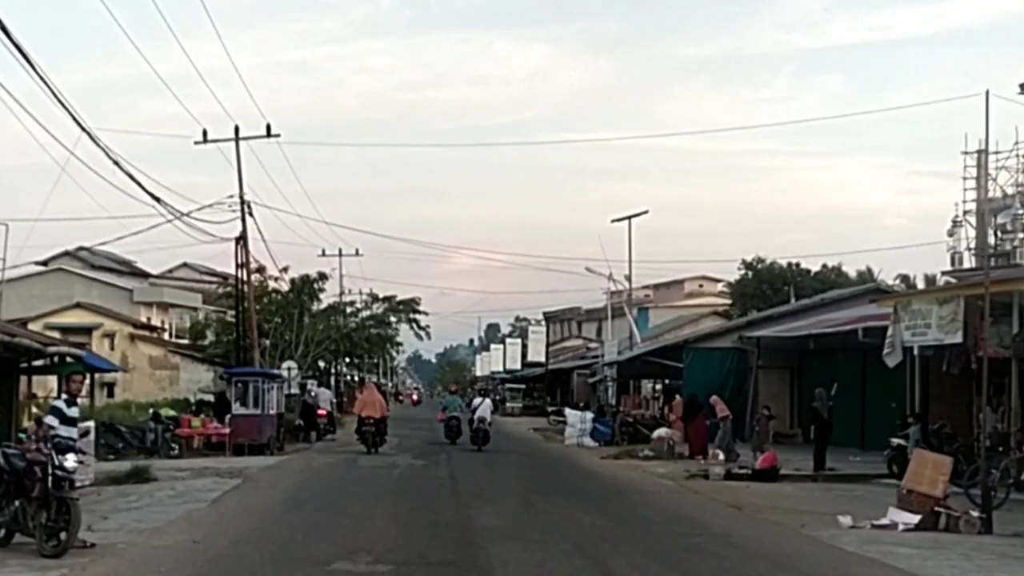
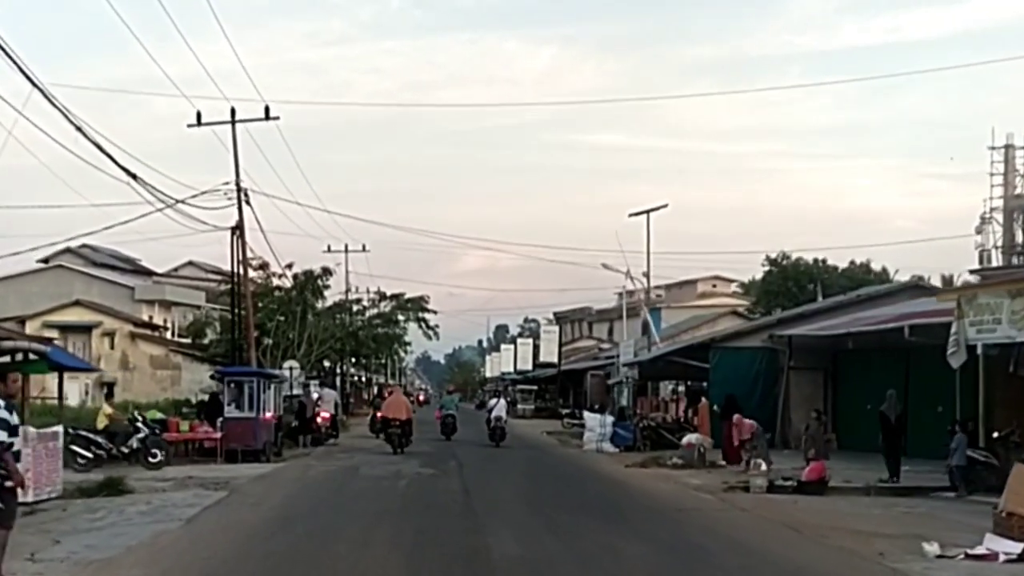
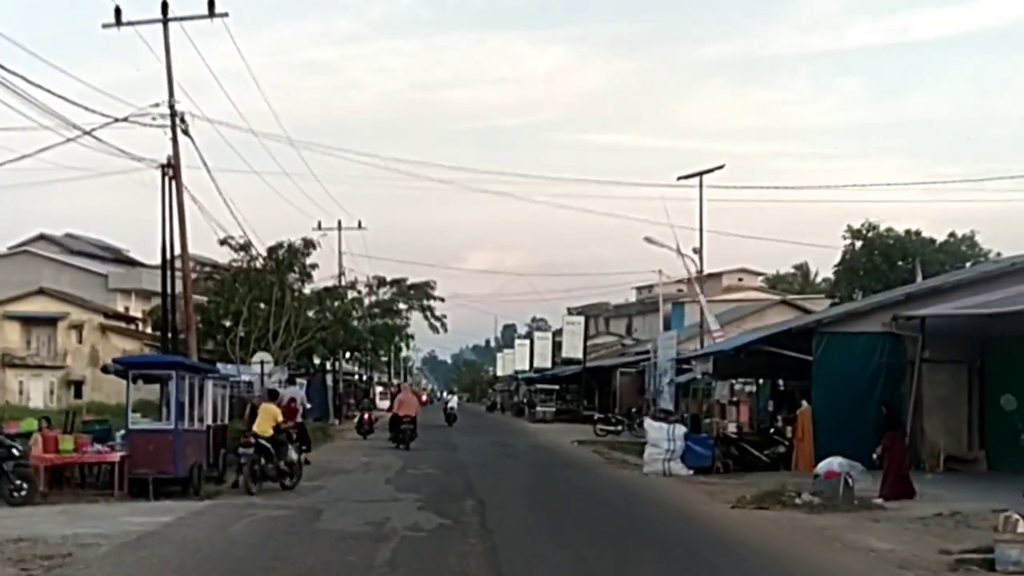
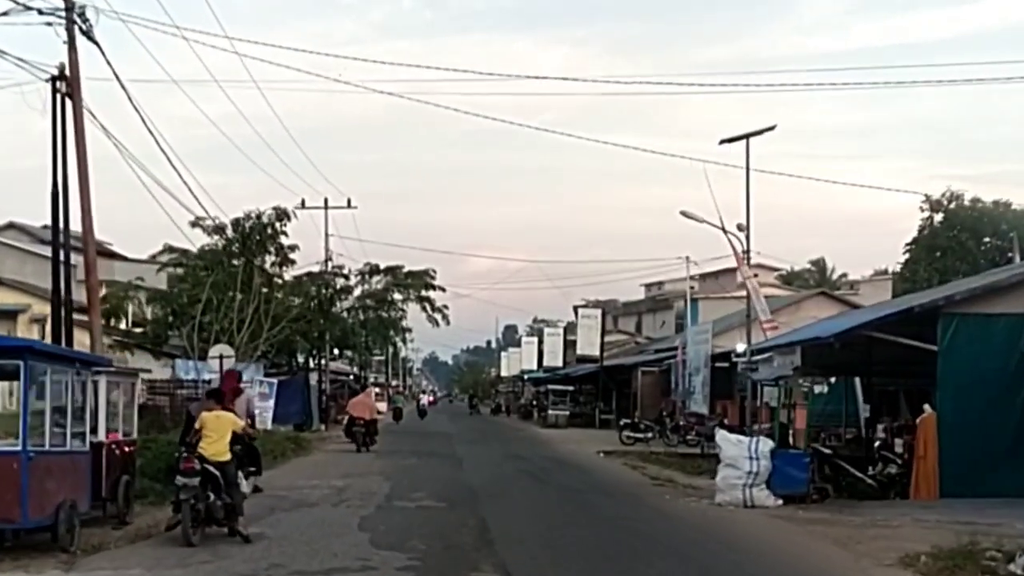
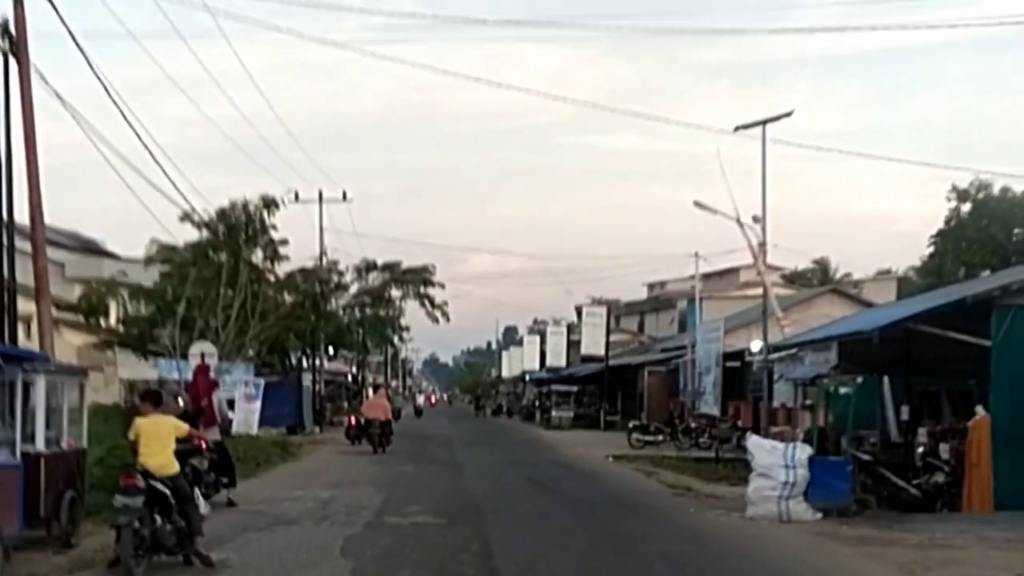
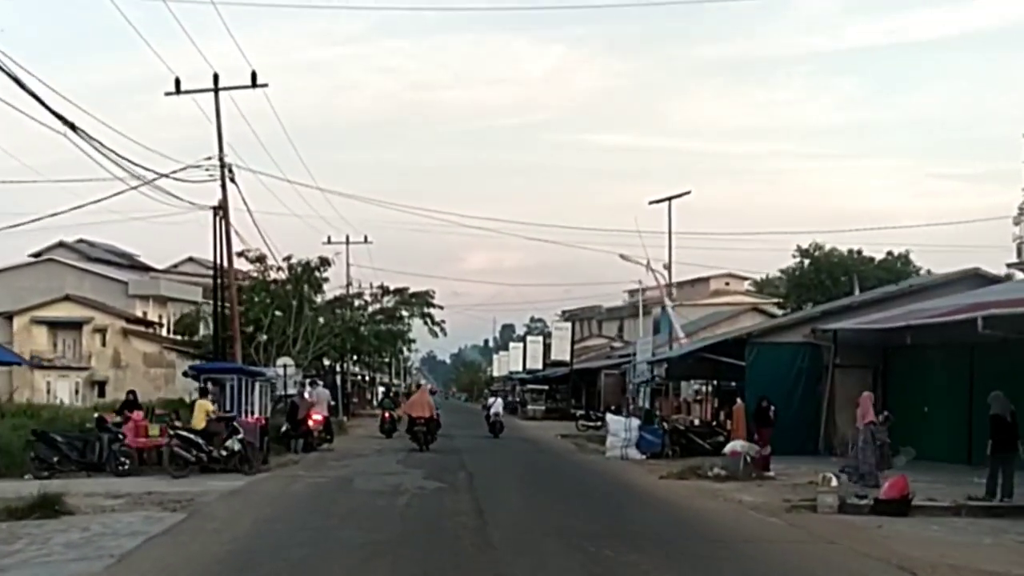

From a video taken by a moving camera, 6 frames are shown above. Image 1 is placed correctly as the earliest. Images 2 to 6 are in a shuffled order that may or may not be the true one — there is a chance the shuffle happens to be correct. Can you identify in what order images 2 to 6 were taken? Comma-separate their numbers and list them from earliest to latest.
2, 6, 3, 4, 5
